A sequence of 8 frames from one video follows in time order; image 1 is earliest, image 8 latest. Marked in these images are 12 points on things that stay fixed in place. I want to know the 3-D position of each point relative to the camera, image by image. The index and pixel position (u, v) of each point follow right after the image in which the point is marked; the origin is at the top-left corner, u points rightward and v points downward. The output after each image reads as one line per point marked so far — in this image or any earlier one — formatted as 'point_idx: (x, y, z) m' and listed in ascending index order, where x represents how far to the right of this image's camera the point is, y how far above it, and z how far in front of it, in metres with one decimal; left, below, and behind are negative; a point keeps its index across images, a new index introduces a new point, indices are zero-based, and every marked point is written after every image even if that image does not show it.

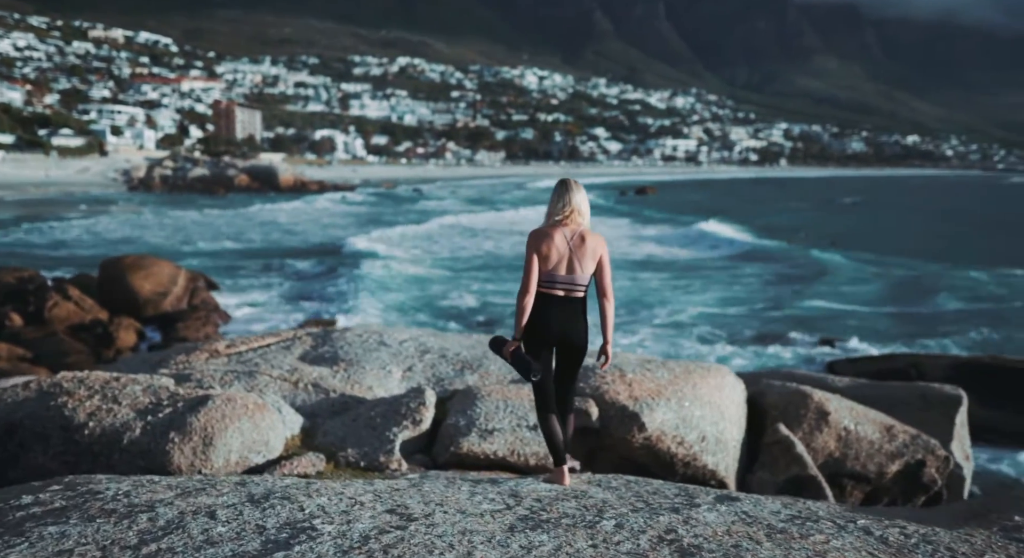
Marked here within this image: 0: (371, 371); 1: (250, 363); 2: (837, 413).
0: (-1.0, -0.7, +6.3) m
1: (-2.0, -0.6, +6.6) m
2: (+2.4, -1.0, +6.5) m
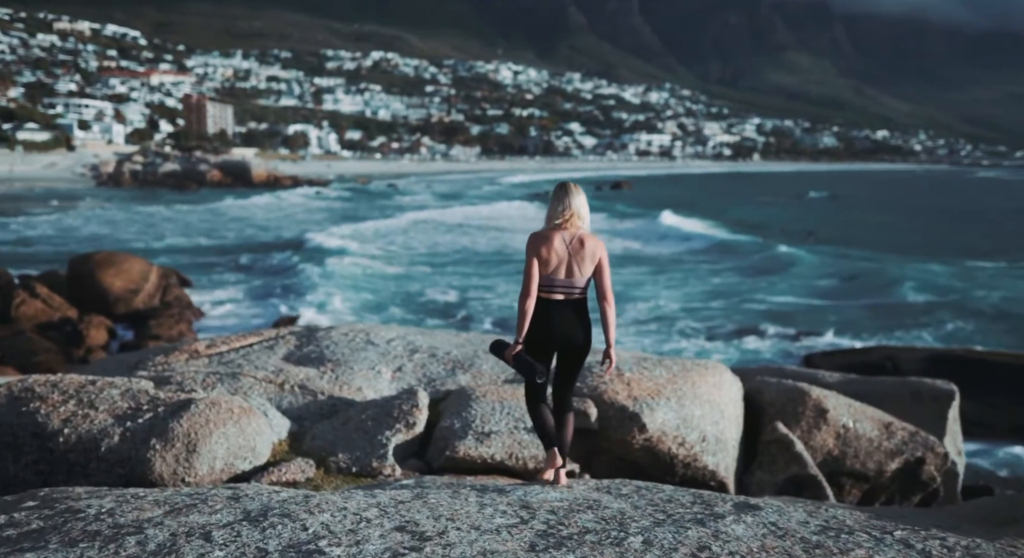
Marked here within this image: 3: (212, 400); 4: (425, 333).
0: (-1.1, -0.7, +6.1) m
1: (-2.1, -0.6, +6.4) m
2: (+2.4, -1.0, +6.4) m
3: (-1.7, -0.7, +5.0) m
4: (-0.7, -0.5, +7.5) m
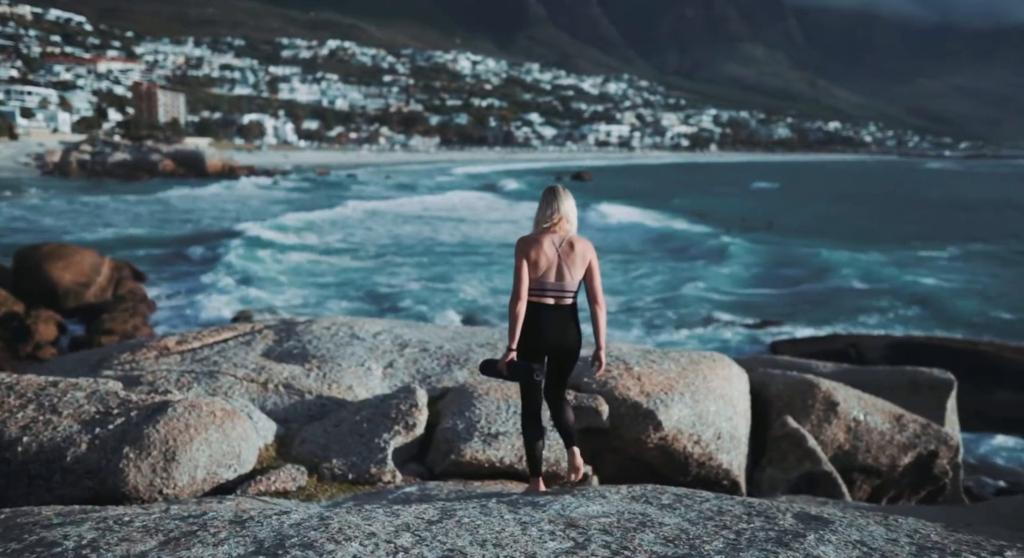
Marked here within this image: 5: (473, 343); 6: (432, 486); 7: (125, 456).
0: (-1.1, -0.6, +5.6) m
1: (-2.1, -0.6, +5.9) m
2: (+2.4, -0.9, +6.1) m
3: (-1.7, -0.7, +4.5) m
4: (-0.8, -0.4, +7.1) m
5: (-0.3, -0.5, +6.6) m
6: (-0.4, -1.0, +4.3) m
7: (-1.9, -0.9, +4.2) m
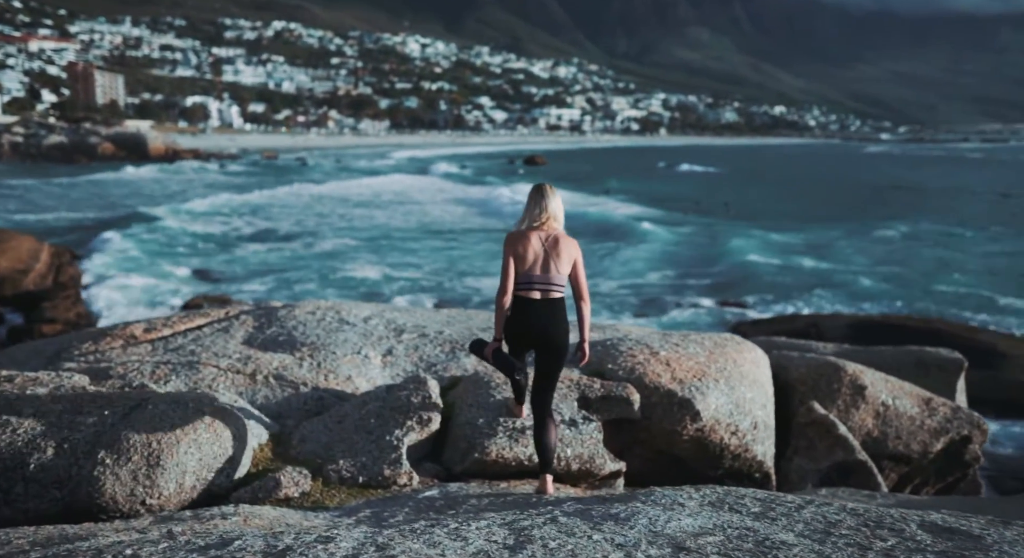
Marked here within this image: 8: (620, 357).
0: (-1.0, -0.5, +5.1) m
1: (-2.0, -0.4, +5.3) m
2: (+2.4, -0.7, +5.7) m
3: (-1.5, -0.6, +4.0) m
4: (-0.8, -0.2, +6.6) m
5: (-0.3, -0.3, +6.1) m
6: (-0.3, -0.9, +3.8) m
7: (-1.7, -0.8, +3.6) m
8: (+0.6, -0.4, +4.8) m
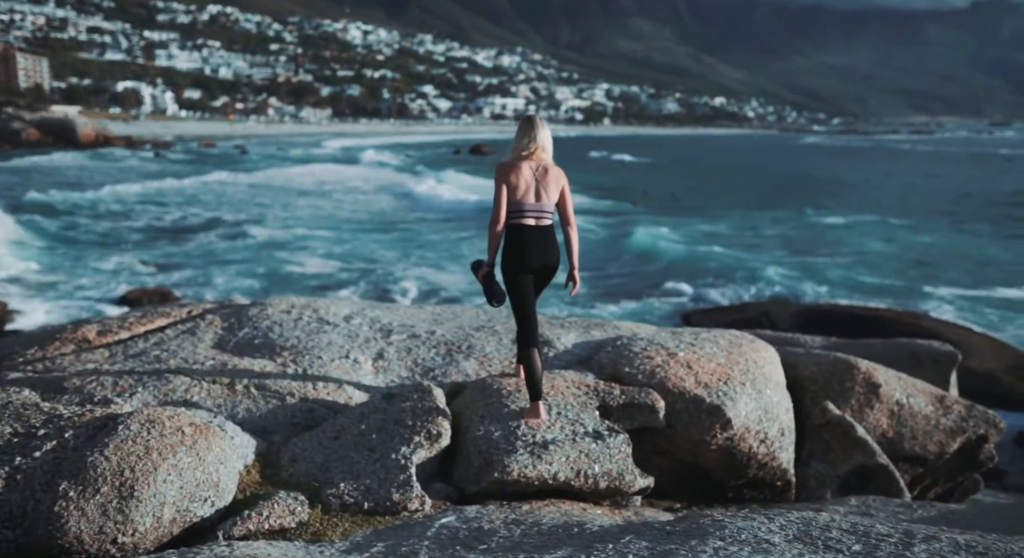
0: (-1.0, -0.4, +4.6) m
1: (-2.0, -0.4, +4.8) m
2: (+2.4, -0.7, +5.5) m
3: (-1.5, -0.6, +3.4) m
4: (-0.9, -0.2, +6.1) m
5: (-0.3, -0.3, +5.6) m
6: (-0.2, -0.9, +3.4) m
7: (-1.6, -0.8, +3.1) m
8: (+0.7, -0.4, +4.4) m
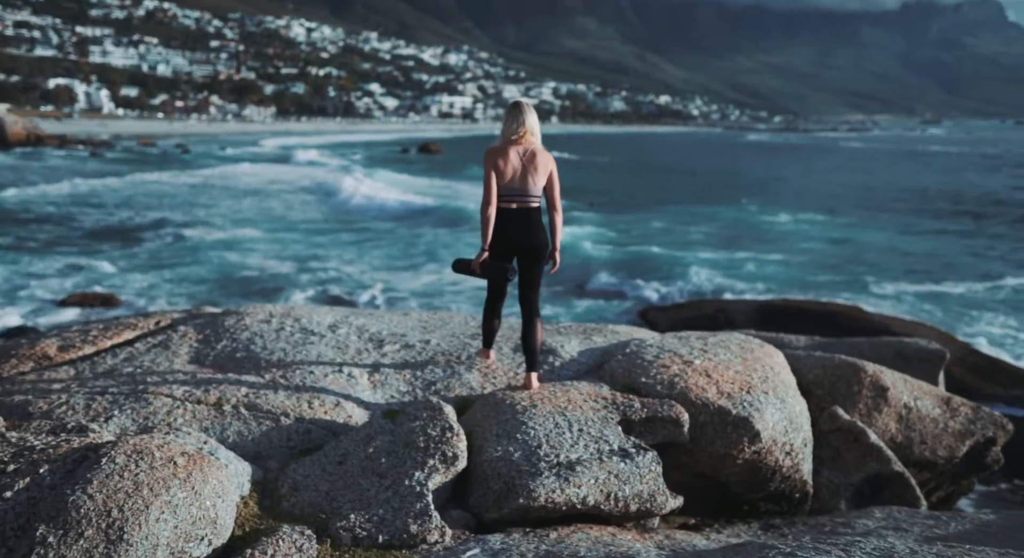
0: (-0.9, -0.5, +4.3) m
1: (-2.0, -0.5, +4.4) m
2: (+2.4, -0.7, +5.3) m
3: (-1.3, -0.6, +3.1) m
4: (-0.9, -0.2, +5.7) m
5: (-0.3, -0.3, +5.3) m
6: (0.0, -1.0, +3.1) m
7: (-1.5, -0.8, +2.7) m
8: (+0.7, -0.4, +4.2) m
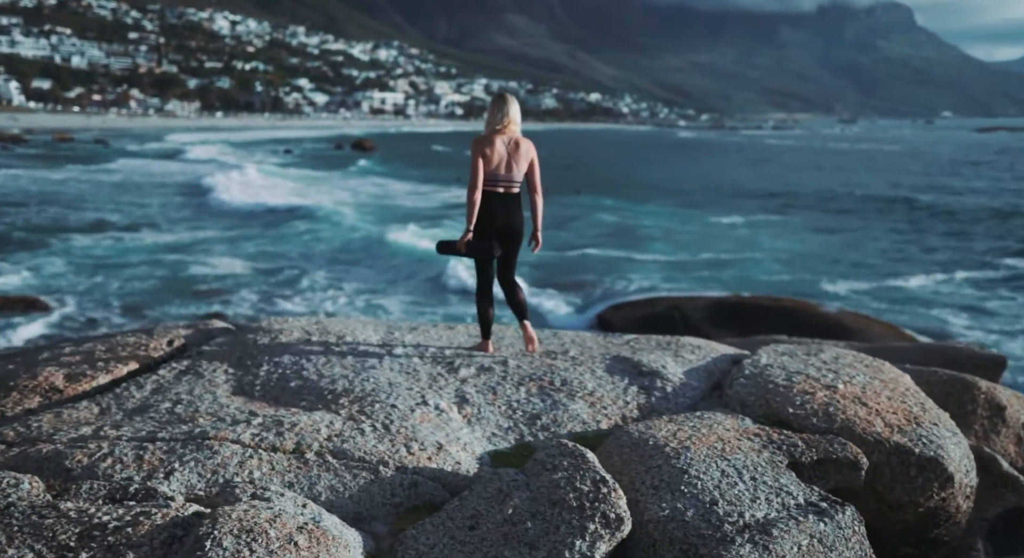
0: (-0.4, -0.6, +3.6) m
1: (-1.5, -0.6, +3.6) m
2: (+2.8, -0.7, +4.9) m
3: (-0.8, -0.7, +2.4) m
4: (-0.5, -0.3, +5.1) m
5: (+0.1, -0.4, +4.7) m
6: (+0.5, -1.0, +2.5) m
7: (-0.9, -0.9, +2.0) m
8: (+1.2, -0.5, +3.6) m
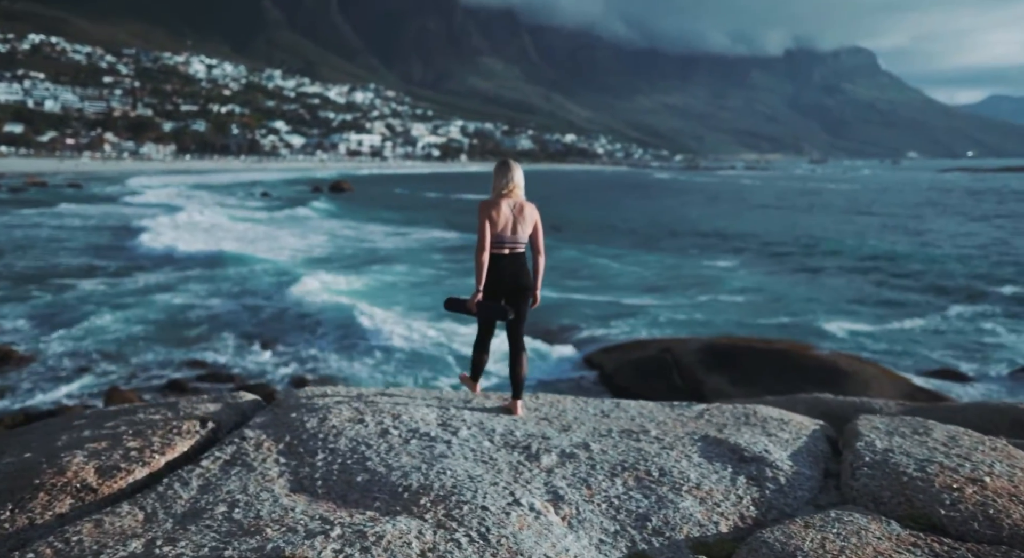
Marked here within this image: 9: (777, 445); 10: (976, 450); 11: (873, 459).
0: (0.0, -0.9, +3.1) m
1: (-1.1, -0.9, +3.1) m
2: (+3.2, -1.1, +4.5) m
3: (-0.3, -0.9, +1.9) m
4: (-0.2, -0.7, +4.6) m
5: (+0.5, -0.8, +4.3) m
6: (+1.0, -1.3, +2.1) m
7: (-0.4, -1.1, +1.5) m
8: (+1.6, -0.8, +3.2) m
9: (+1.2, -0.8, +4.0) m
10: (+2.0, -0.8, +3.9) m
11: (+1.5, -0.8, +3.6) m
